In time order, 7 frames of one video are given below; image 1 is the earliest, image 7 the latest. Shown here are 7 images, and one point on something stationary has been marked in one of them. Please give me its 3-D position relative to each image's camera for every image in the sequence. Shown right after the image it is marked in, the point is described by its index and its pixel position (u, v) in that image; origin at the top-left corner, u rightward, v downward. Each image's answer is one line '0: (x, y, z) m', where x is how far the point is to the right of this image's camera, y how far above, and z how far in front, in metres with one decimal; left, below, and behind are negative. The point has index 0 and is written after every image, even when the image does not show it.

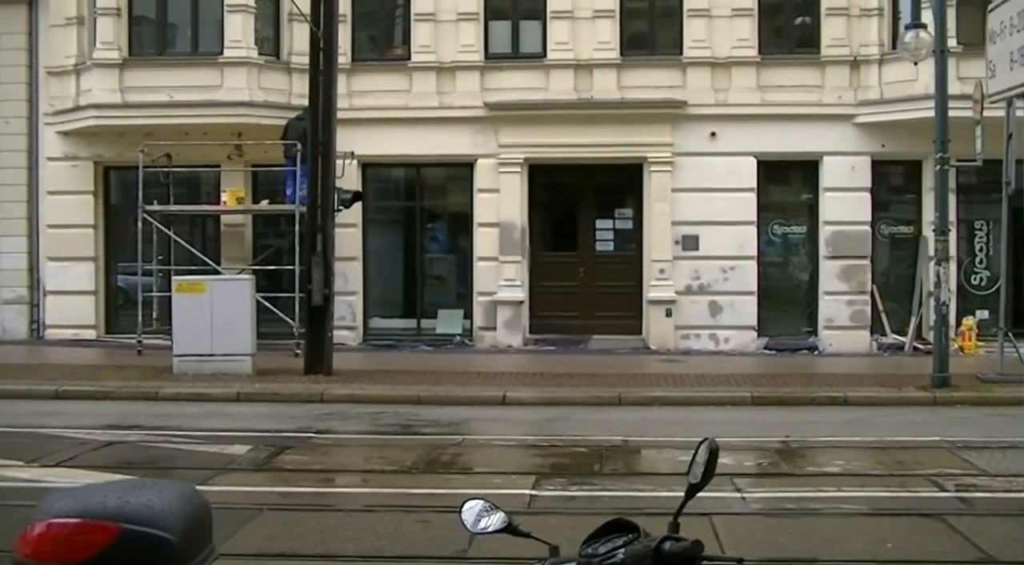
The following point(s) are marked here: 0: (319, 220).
0: (-2.7, +0.9, +14.7) m
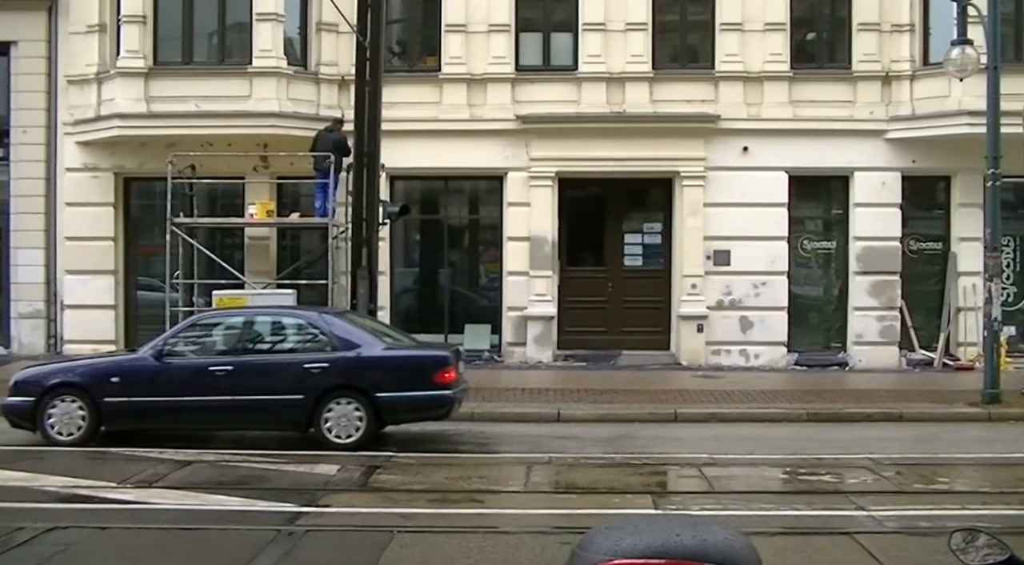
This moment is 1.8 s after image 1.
0: (-2.0, +0.7, +14.4) m
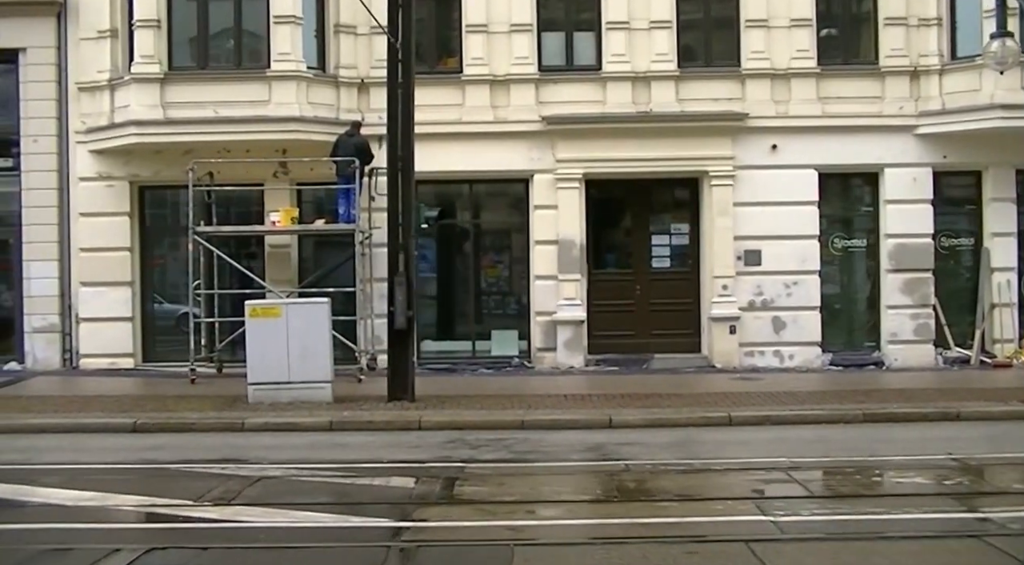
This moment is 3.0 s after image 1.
0: (-1.5, +0.6, +14.0) m
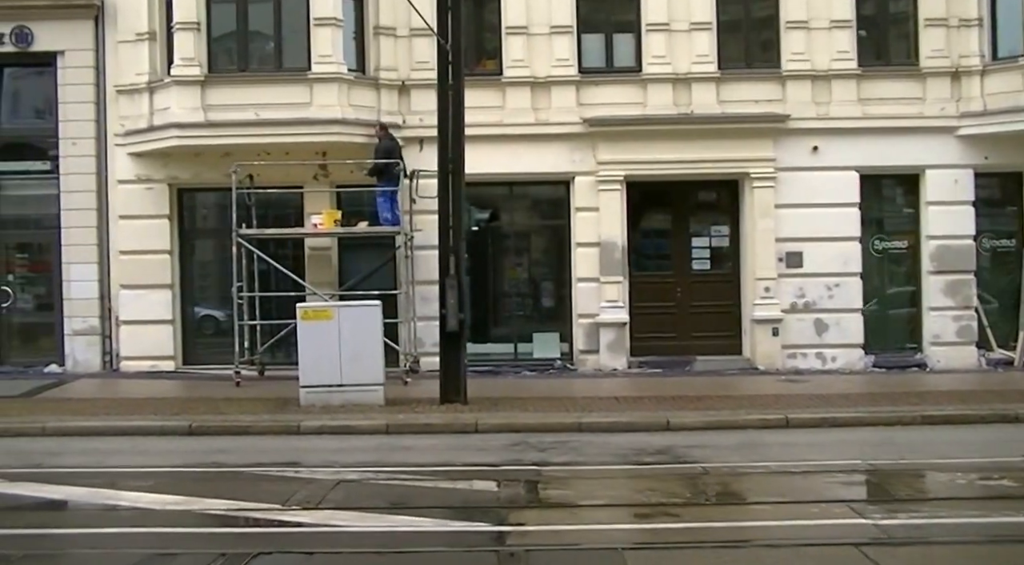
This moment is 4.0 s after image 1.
0: (-0.8, +0.6, +13.9) m
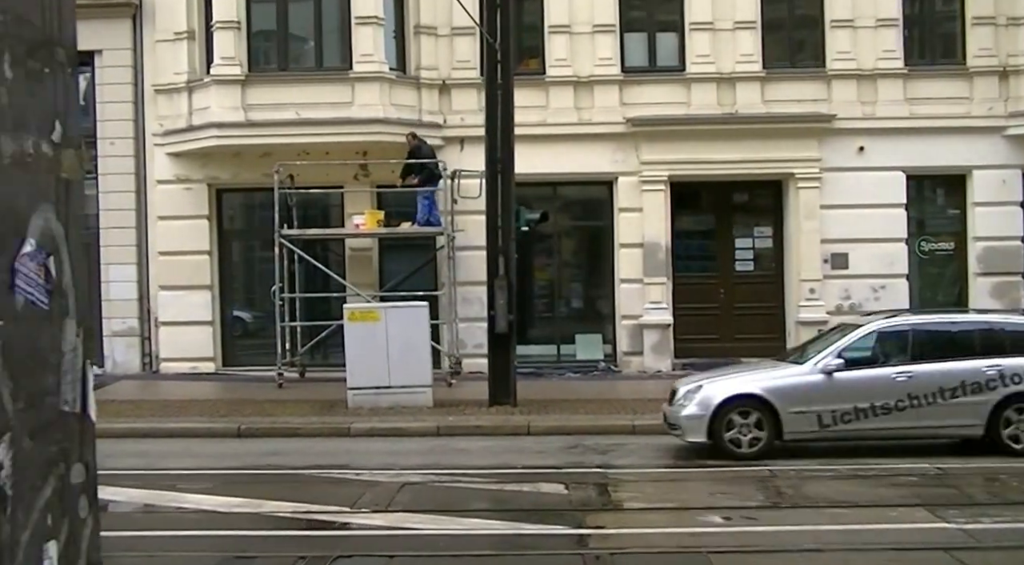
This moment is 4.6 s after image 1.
0: (-0.2, +0.6, +13.8) m
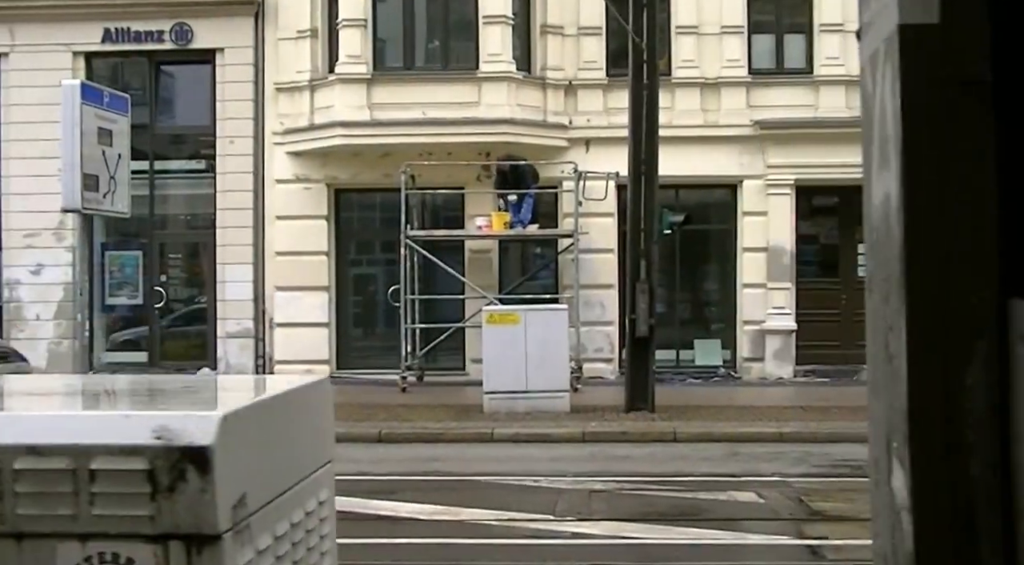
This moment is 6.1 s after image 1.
0: (+1.8, +0.5, +13.6) m
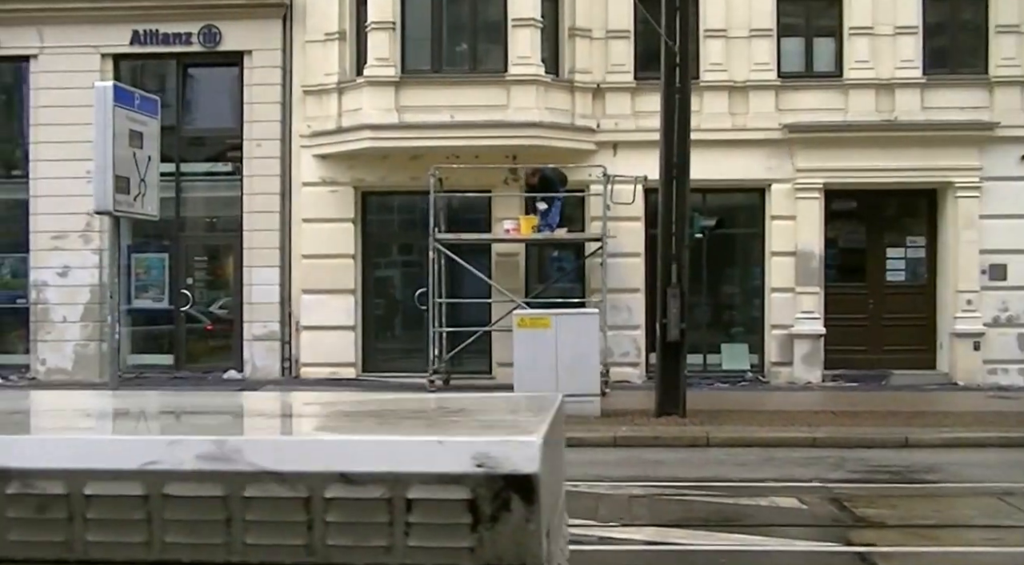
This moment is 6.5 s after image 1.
0: (+2.2, +0.5, +13.5) m
